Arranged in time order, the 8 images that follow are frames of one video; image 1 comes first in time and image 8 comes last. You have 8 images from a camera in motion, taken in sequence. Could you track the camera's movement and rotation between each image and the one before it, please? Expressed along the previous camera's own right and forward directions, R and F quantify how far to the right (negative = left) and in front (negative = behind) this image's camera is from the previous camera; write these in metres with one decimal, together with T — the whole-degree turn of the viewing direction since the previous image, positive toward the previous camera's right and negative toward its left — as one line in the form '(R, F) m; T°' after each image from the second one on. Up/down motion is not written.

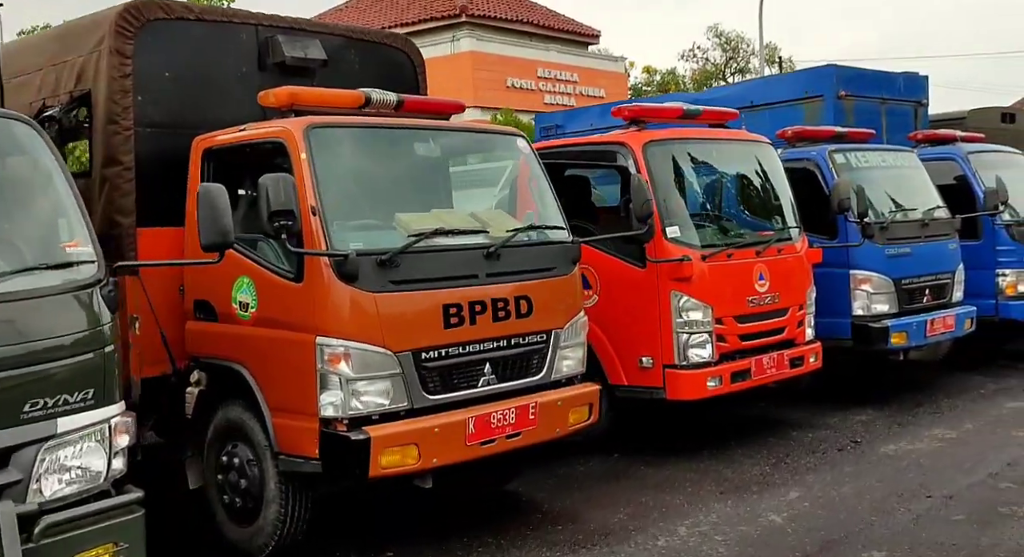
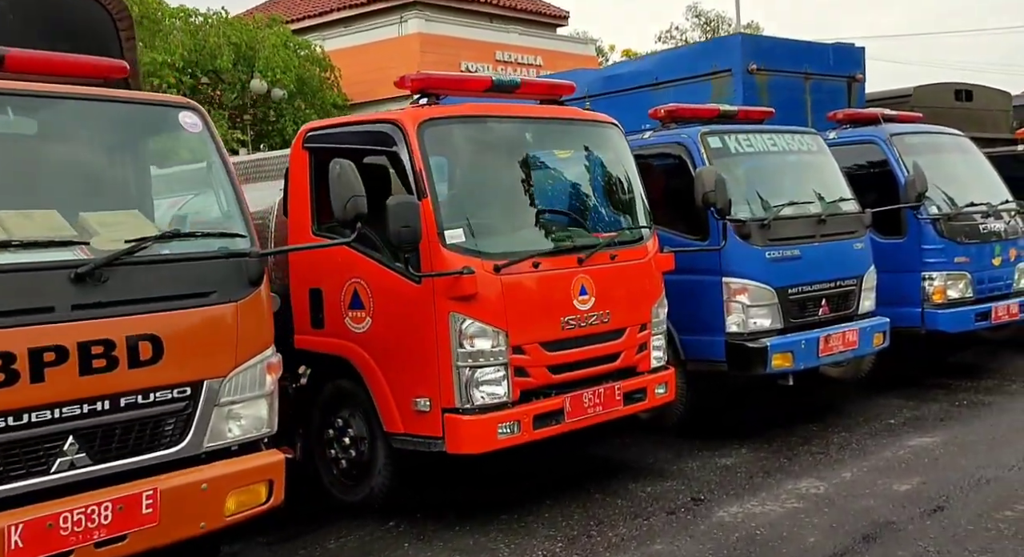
(+1.2, +1.3) m; 0°
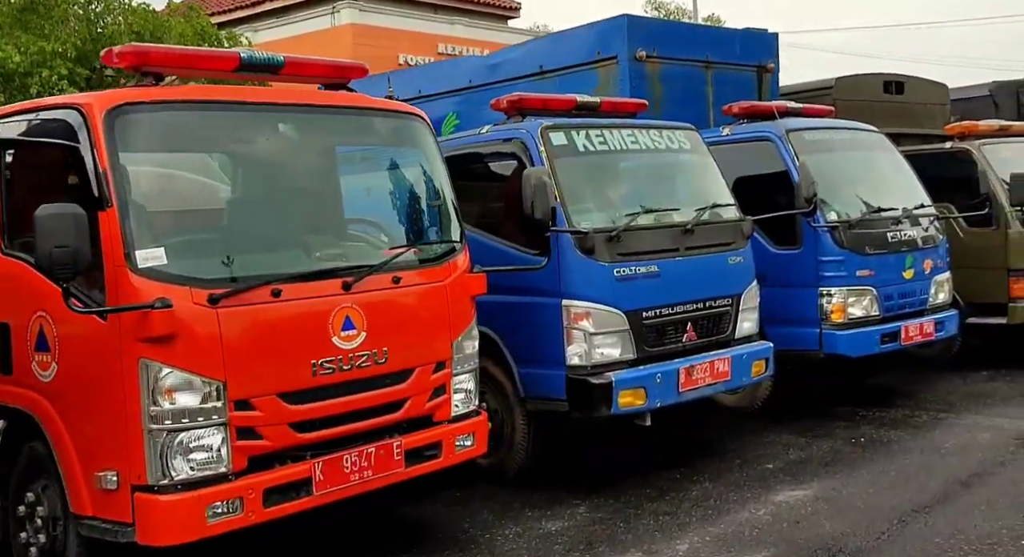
(+1.0, +1.0) m; +1°
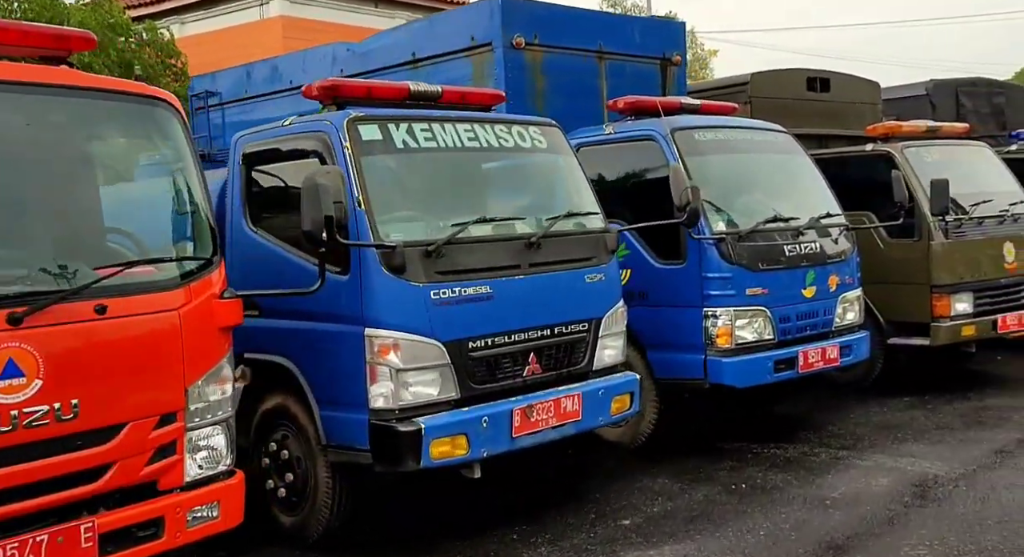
(+0.8, +0.9) m; +2°
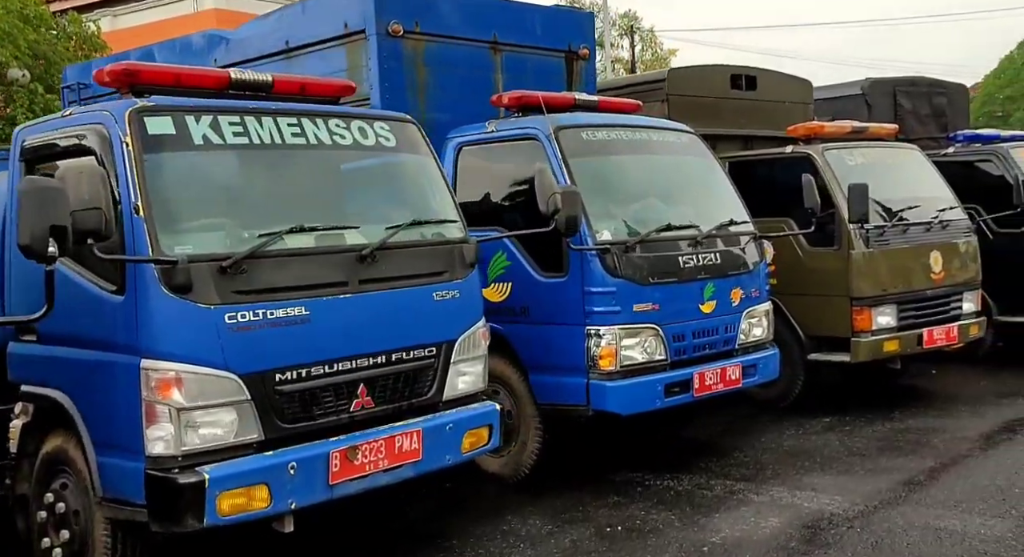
(+0.6, +0.7) m; +2°
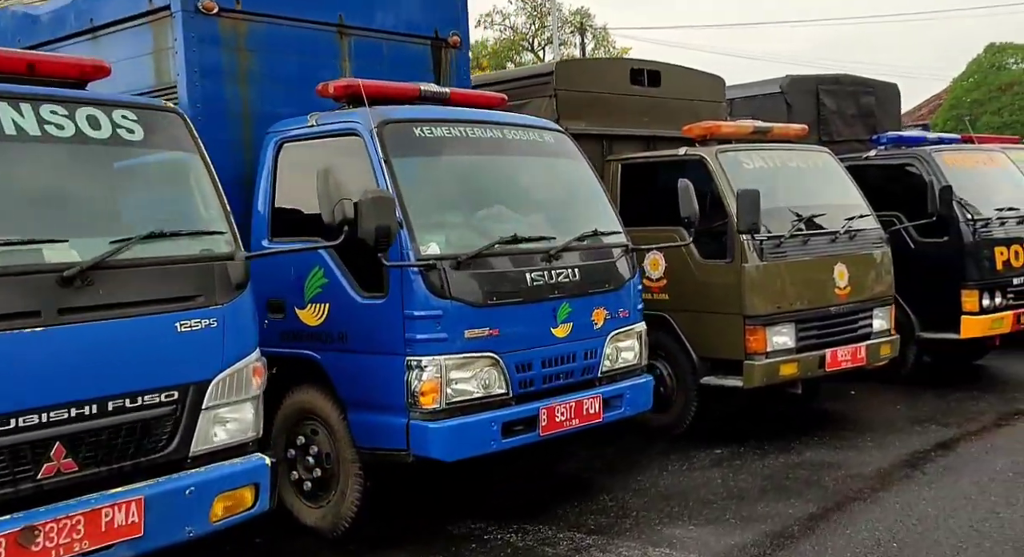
(+0.8, +0.8) m; +2°
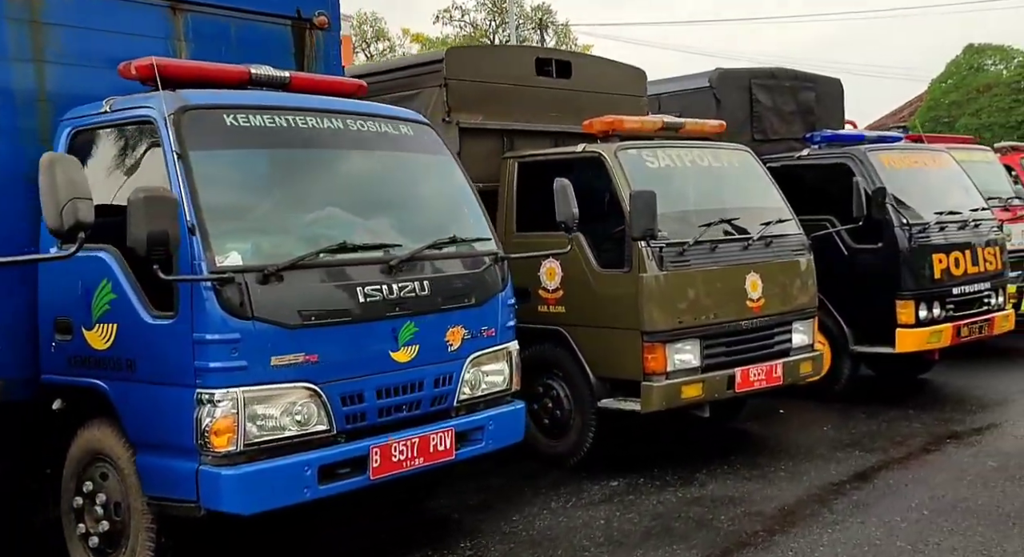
(+0.7, +0.8) m; +2°
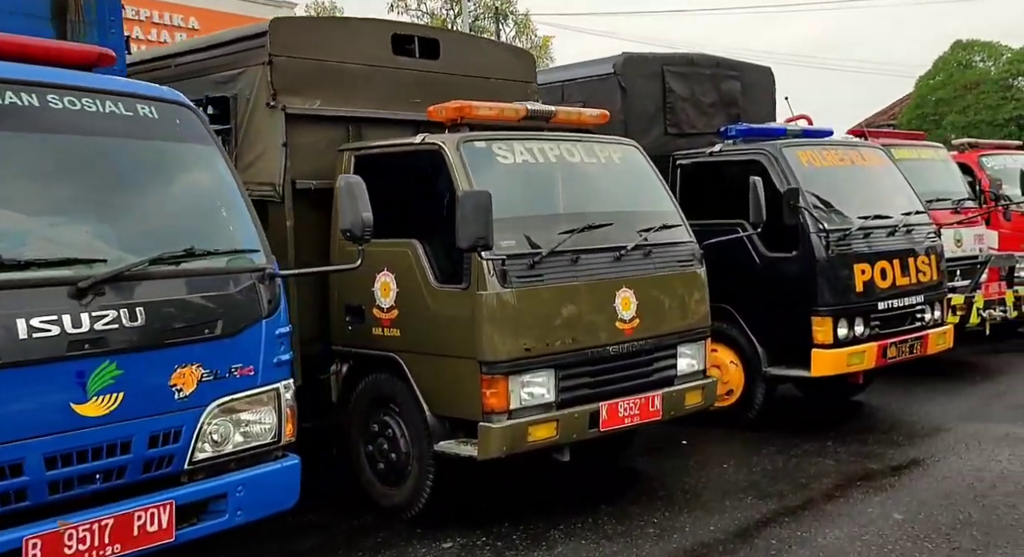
(+0.9, +1.1) m; +1°
